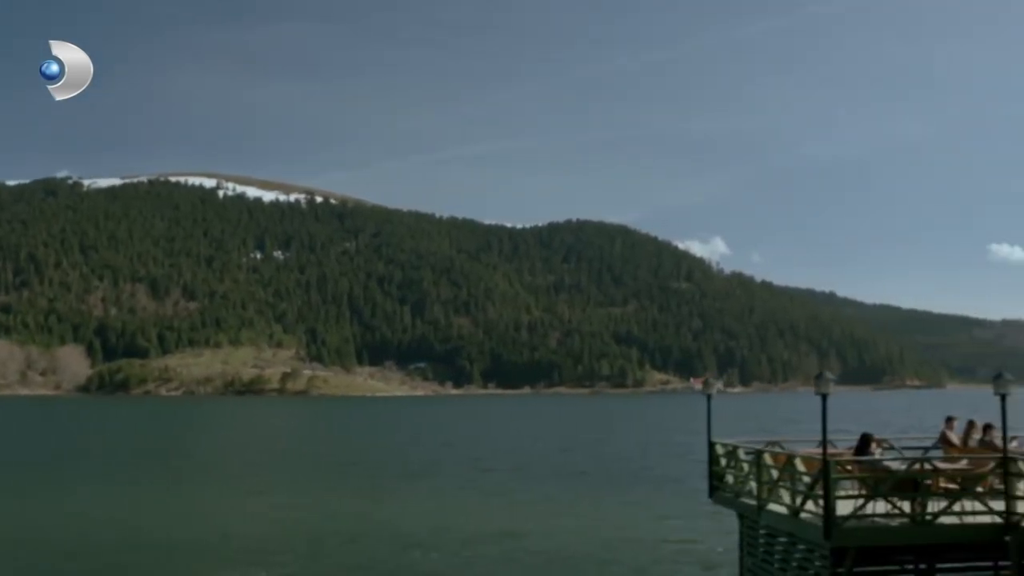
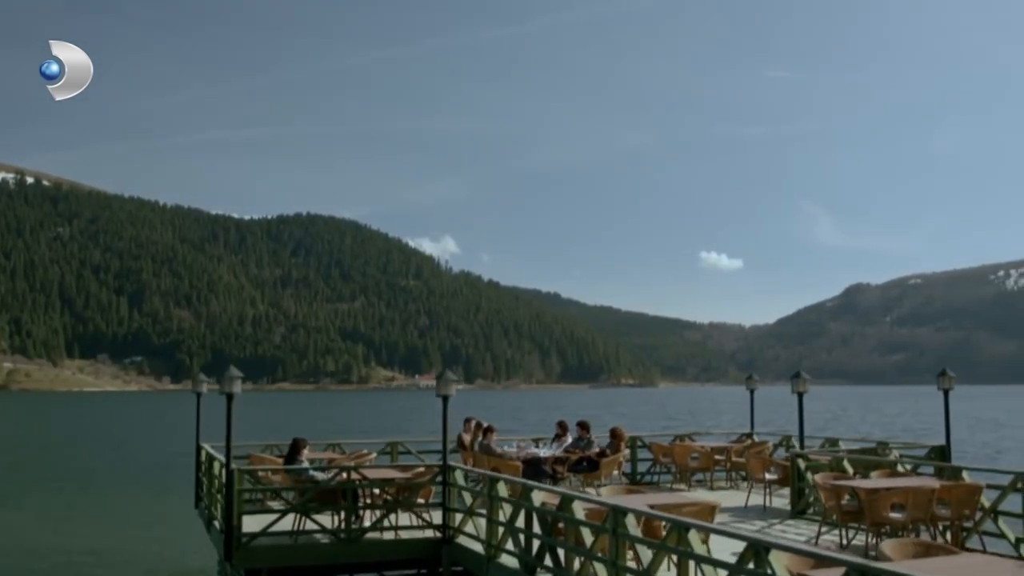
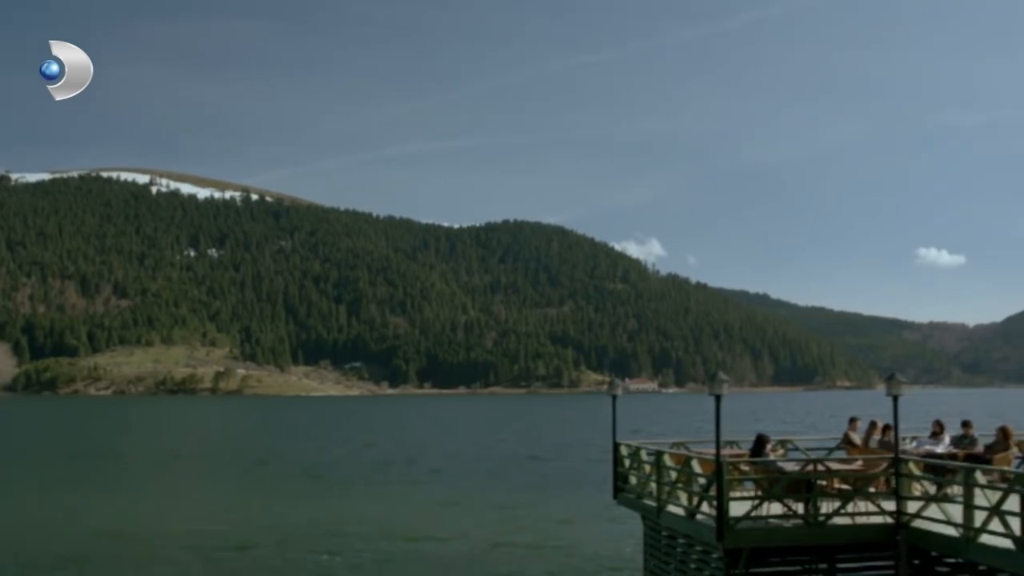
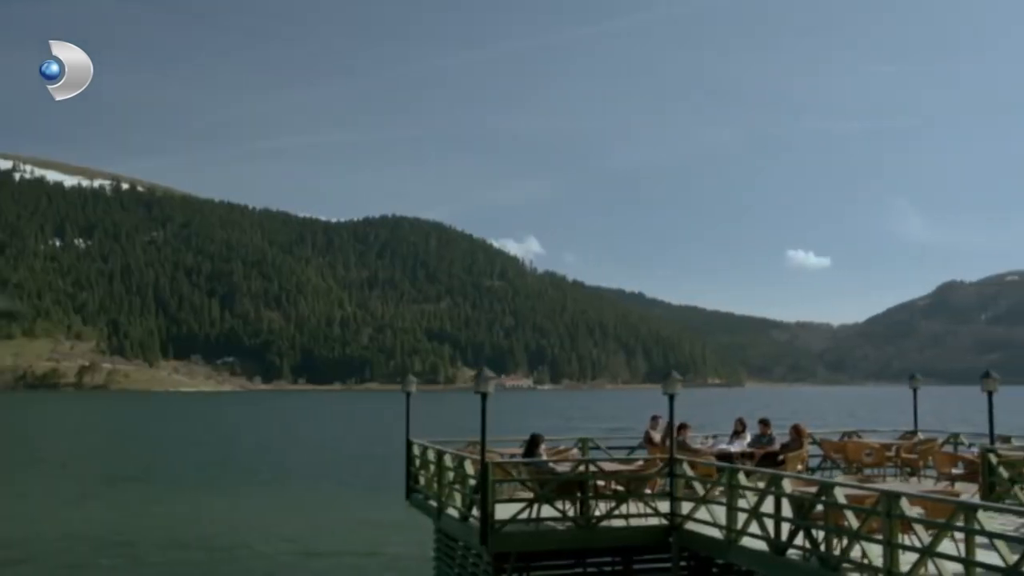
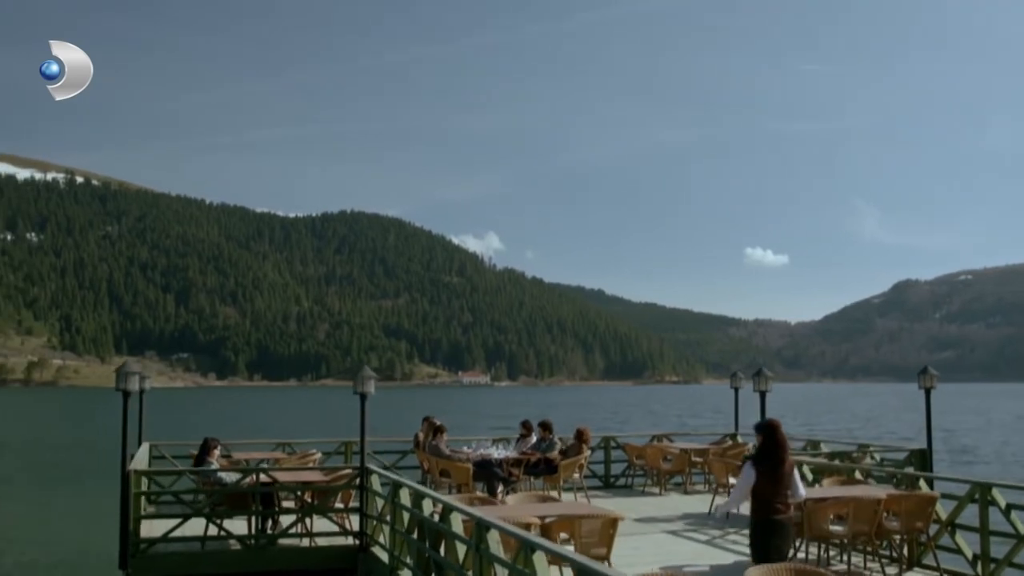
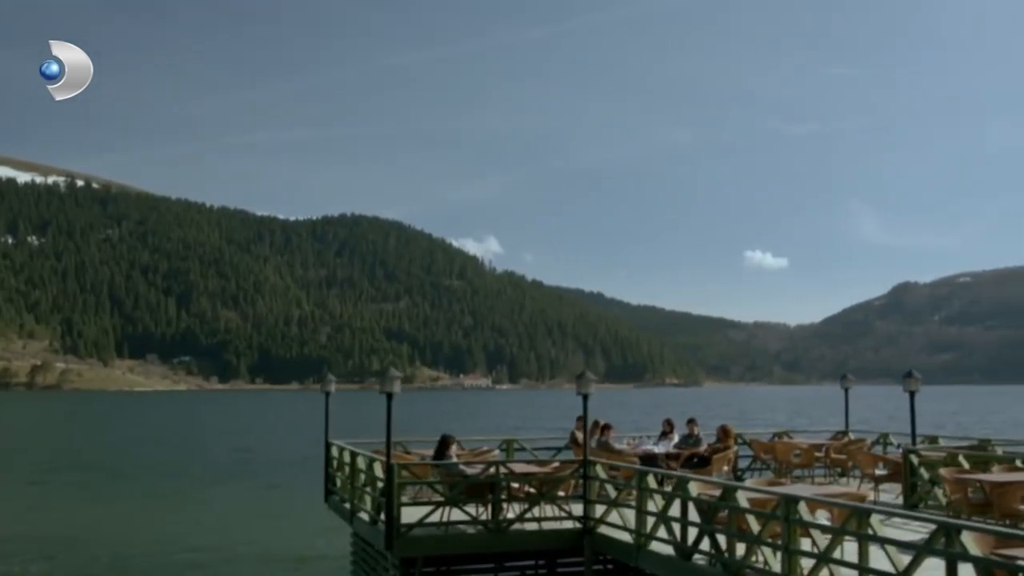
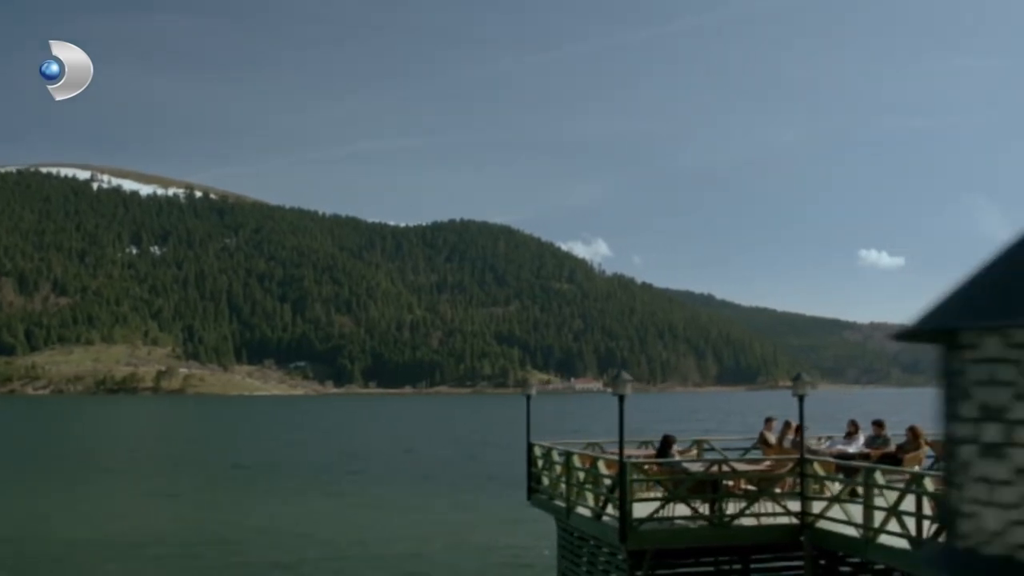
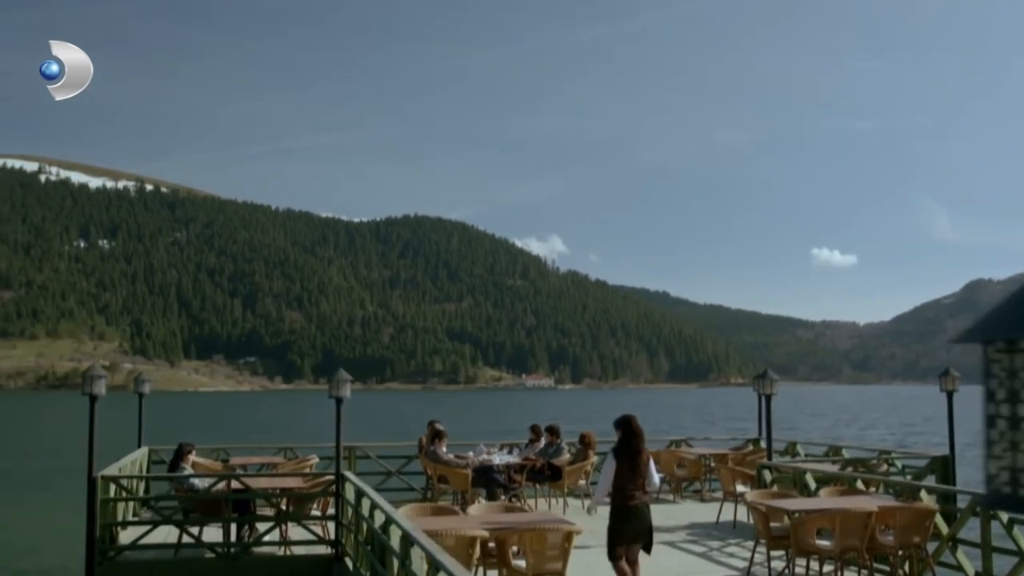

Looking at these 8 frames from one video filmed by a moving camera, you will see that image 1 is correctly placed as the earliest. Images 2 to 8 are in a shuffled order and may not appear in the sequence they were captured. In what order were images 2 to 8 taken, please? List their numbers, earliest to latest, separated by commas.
3, 7, 4, 6, 2, 5, 8
